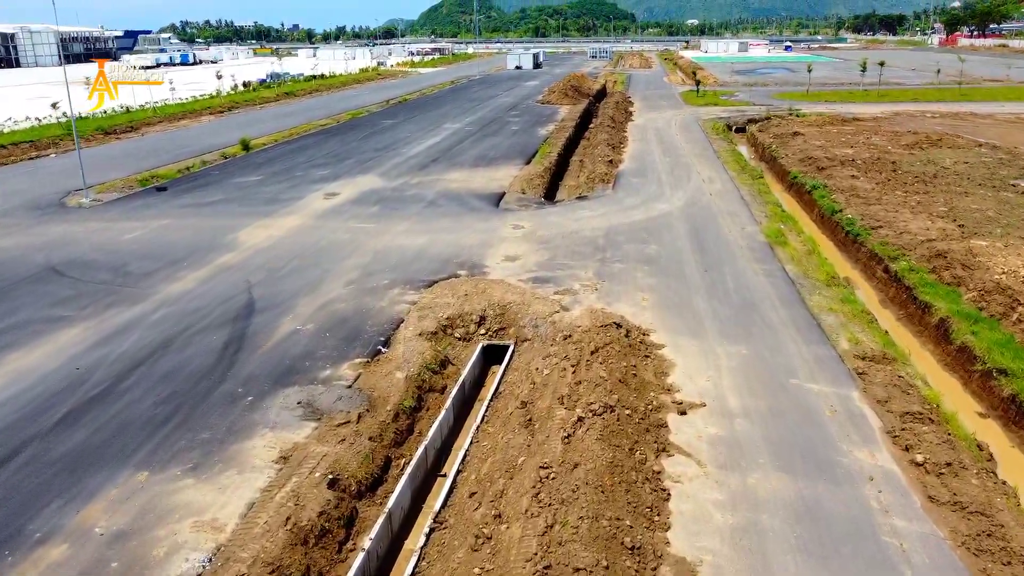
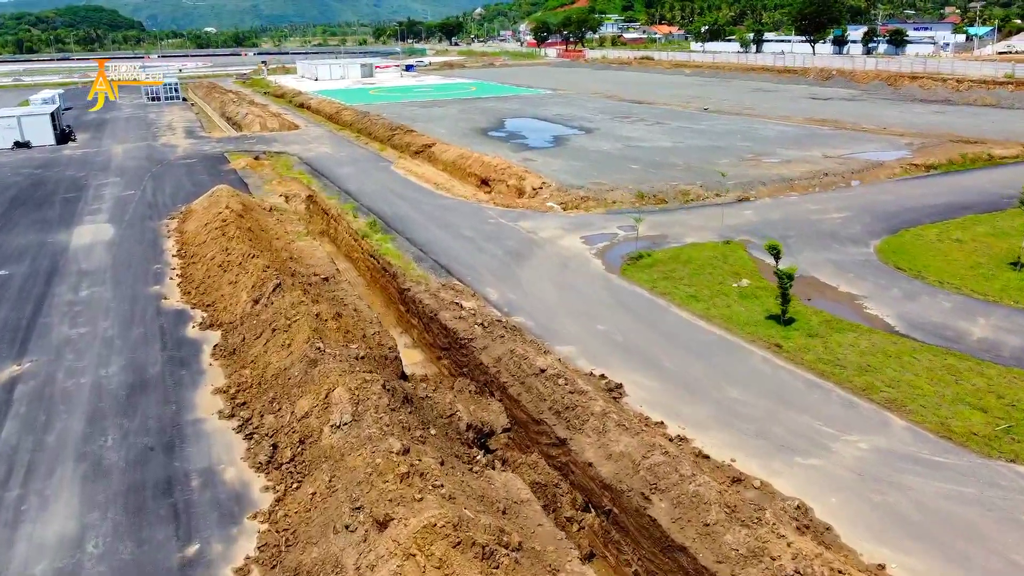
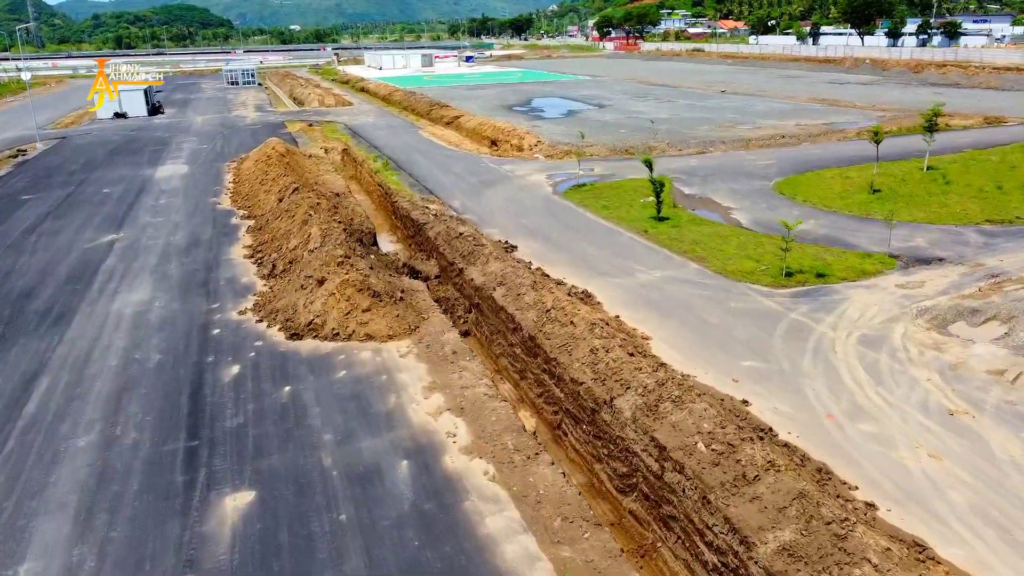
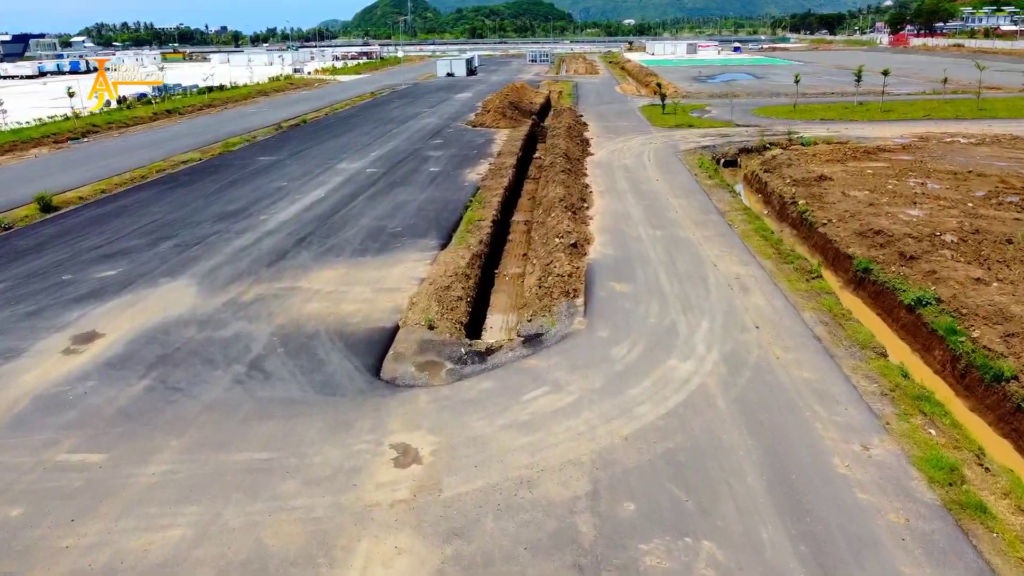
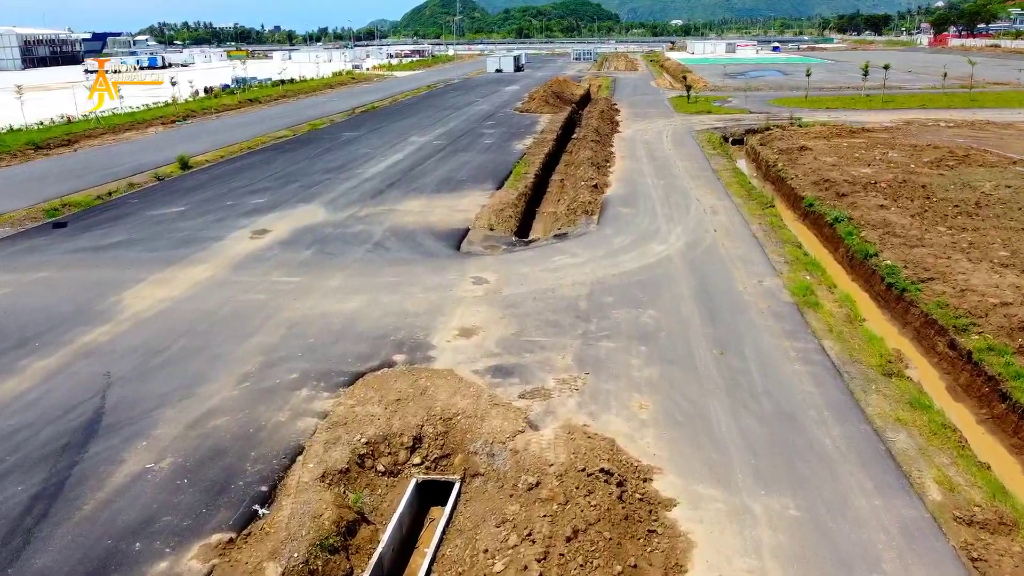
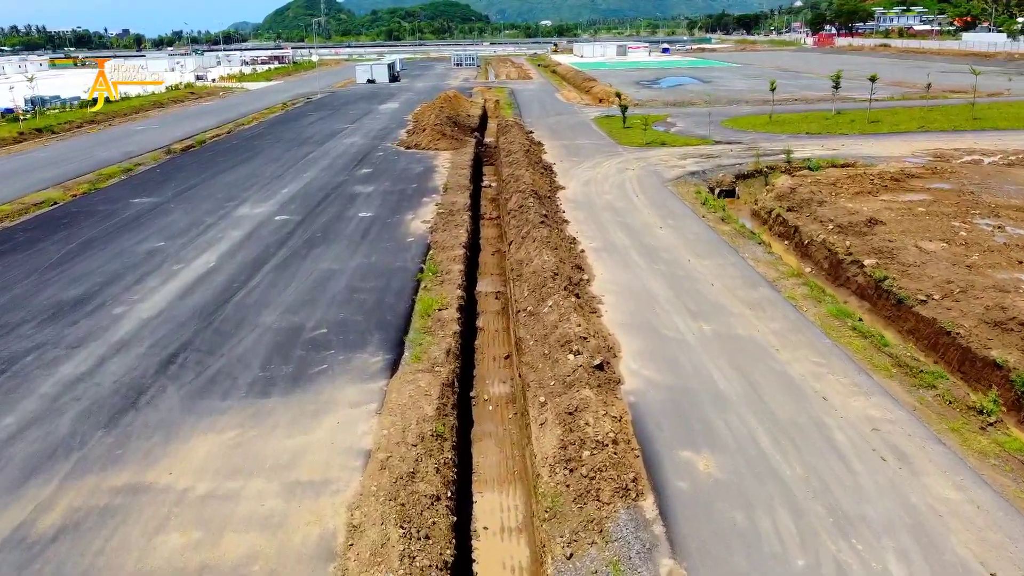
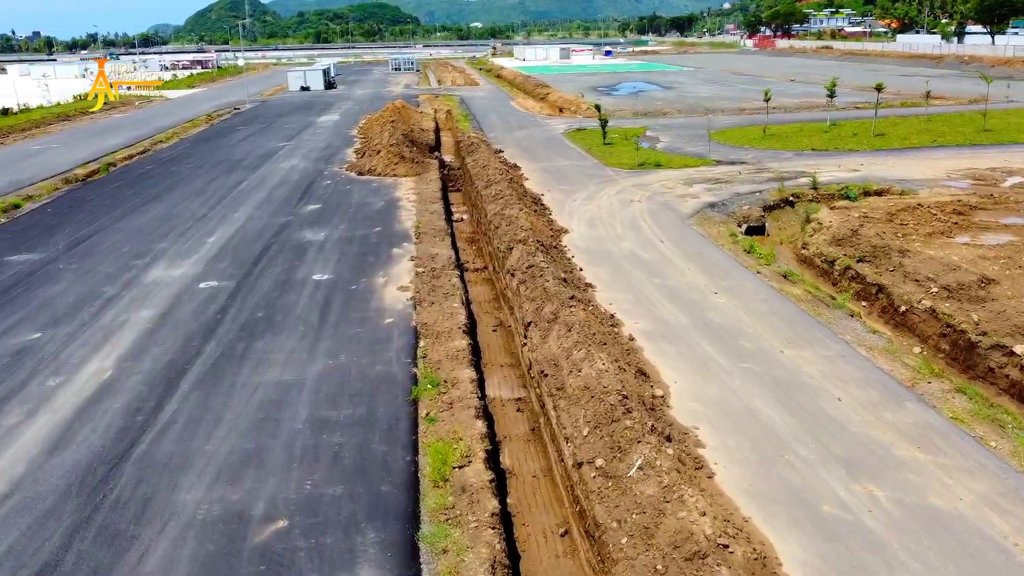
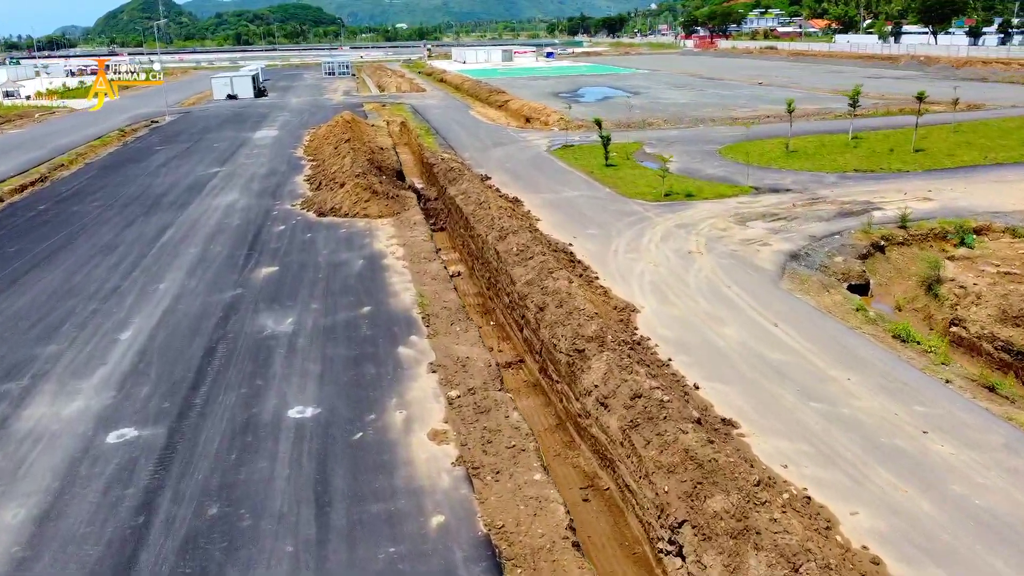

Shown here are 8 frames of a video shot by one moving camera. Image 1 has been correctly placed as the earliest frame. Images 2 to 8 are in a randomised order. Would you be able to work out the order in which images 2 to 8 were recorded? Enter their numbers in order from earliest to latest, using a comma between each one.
5, 4, 6, 7, 8, 3, 2
